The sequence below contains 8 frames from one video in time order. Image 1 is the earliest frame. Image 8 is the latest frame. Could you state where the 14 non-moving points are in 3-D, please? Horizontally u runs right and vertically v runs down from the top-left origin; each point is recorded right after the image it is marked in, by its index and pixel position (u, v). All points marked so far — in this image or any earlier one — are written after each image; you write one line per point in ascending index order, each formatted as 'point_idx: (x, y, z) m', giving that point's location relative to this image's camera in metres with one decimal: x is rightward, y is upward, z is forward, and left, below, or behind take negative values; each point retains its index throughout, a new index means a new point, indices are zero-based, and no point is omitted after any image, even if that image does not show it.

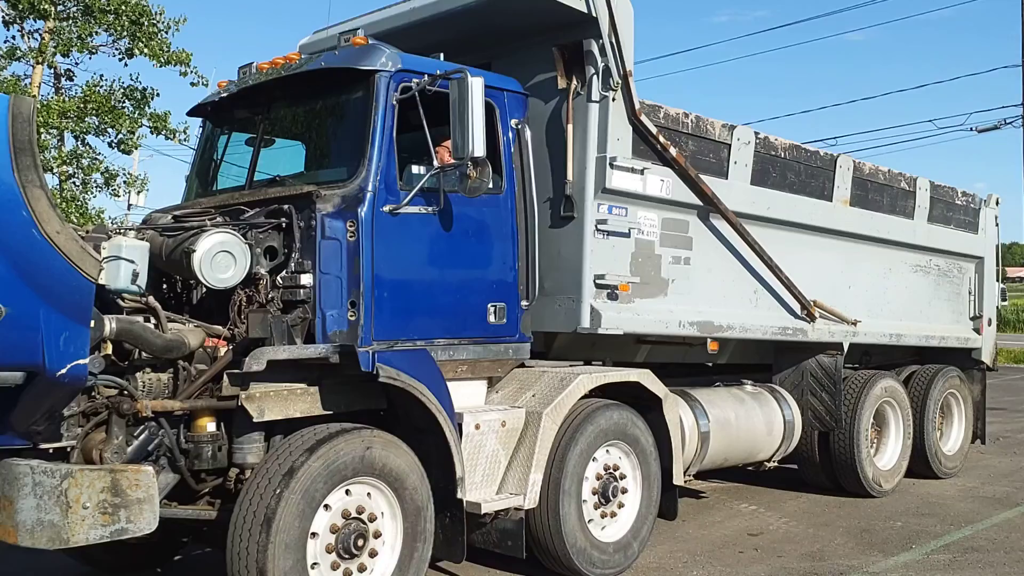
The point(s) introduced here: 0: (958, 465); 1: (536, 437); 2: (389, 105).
0: (+3.8, -1.5, +8.5) m
1: (+0.1, -0.7, +4.9) m
2: (-0.6, +0.9, +4.6) m
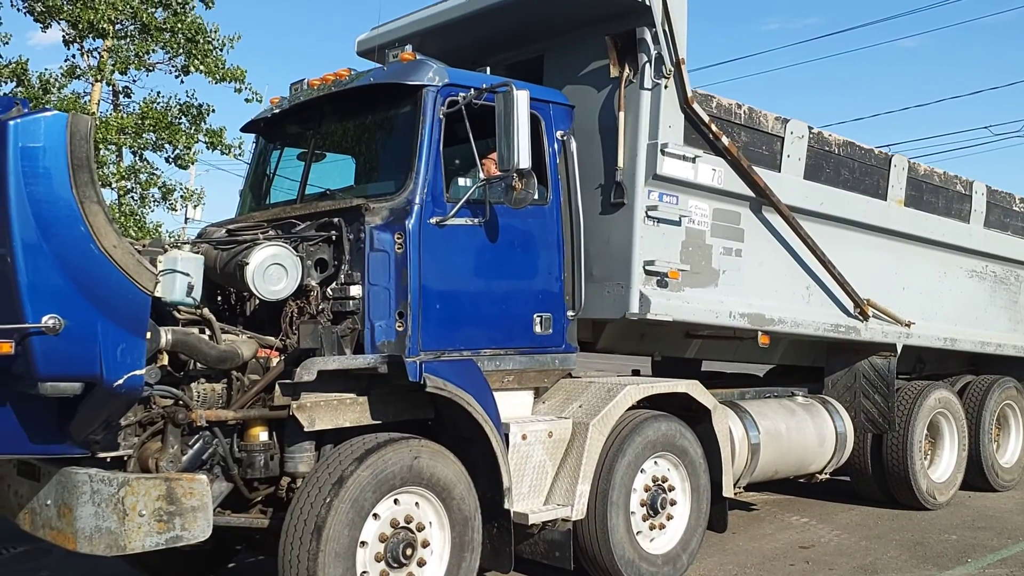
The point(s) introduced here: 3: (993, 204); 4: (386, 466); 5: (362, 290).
0: (+4.2, -1.6, +8.3) m
1: (+0.4, -0.8, +4.9) m
2: (-0.4, +0.8, +4.7) m
3: (+4.0, +0.7, +8.2) m
4: (-0.5, -0.8, +4.2) m
5: (-0.7, 0.0, +4.4) m
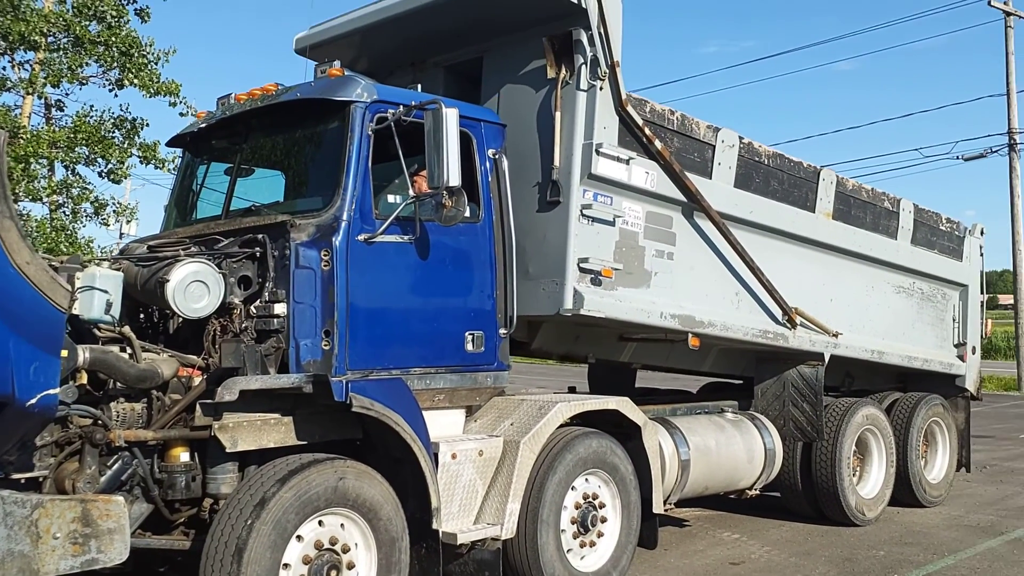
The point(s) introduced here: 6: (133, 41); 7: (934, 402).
0: (+3.7, -1.8, +8.4) m
1: (0.0, -0.9, +4.9) m
2: (-0.7, +0.7, +4.6) m
3: (+3.5, +0.6, +8.4) m
4: (-0.8, -0.8, +4.1) m
5: (-1.0, -0.1, +4.3) m
6: (-3.9, +2.6, +10.3) m
7: (+3.6, -1.0, +8.5) m
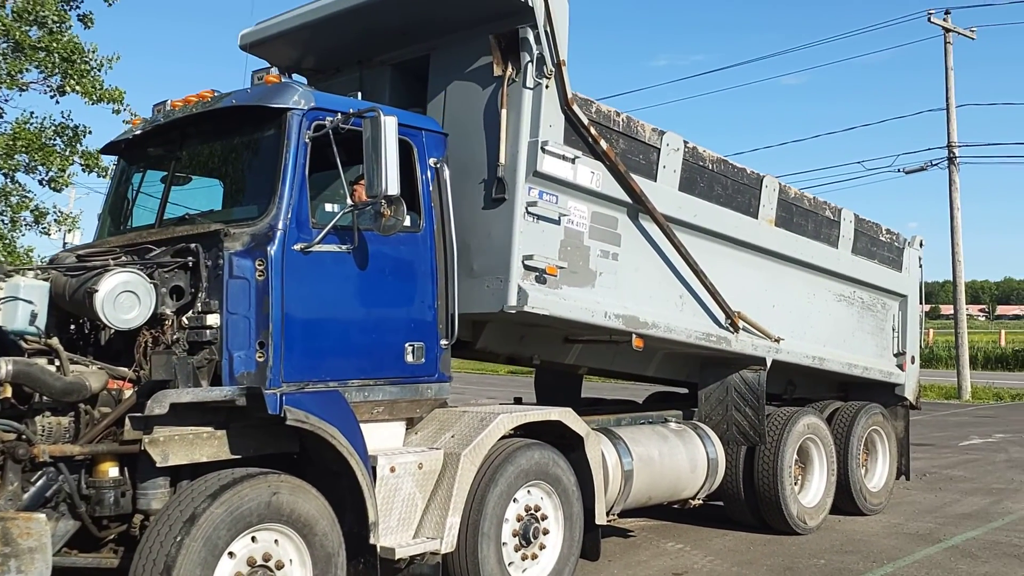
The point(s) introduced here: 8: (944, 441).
0: (+3.2, -1.9, +8.6) m
1: (-0.3, -0.9, +4.8) m
2: (-1.0, +0.7, +4.6) m
3: (+3.0, +0.5, +8.5) m
4: (-1.1, -0.9, +4.0) m
5: (-1.3, -0.1, +4.2) m
6: (-4.5, +2.5, +10.1) m
7: (+3.2, -1.1, +8.6) m
8: (+6.3, -2.2, +14.4) m
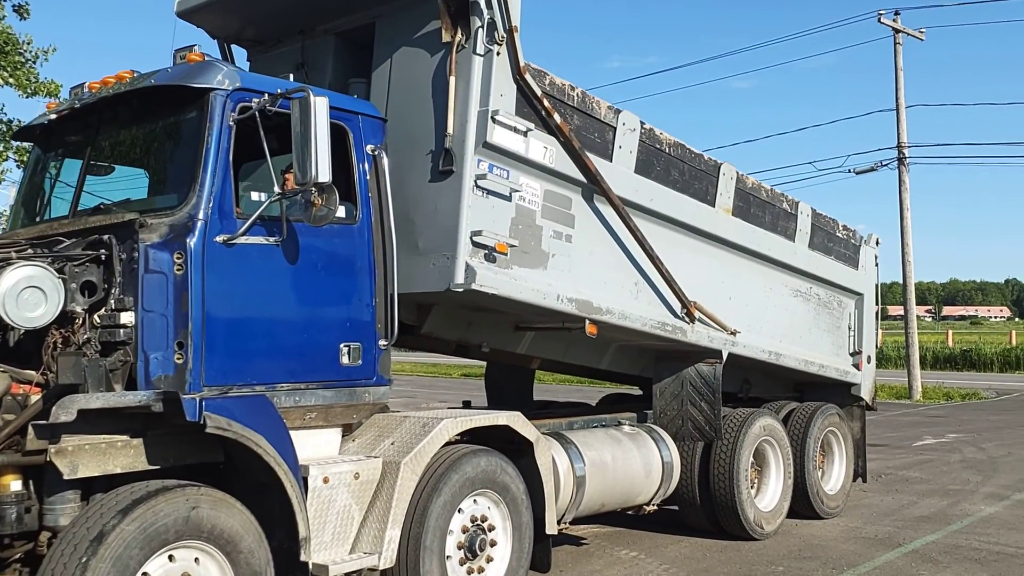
0: (+2.8, -1.8, +8.4) m
1: (-0.5, -0.9, +4.5) m
2: (-1.2, +0.7, +4.2) m
3: (+2.6, +0.5, +8.4) m
4: (-1.3, -0.8, +3.6) m
5: (-1.5, -0.1, +3.9) m
6: (-5.0, +2.5, +9.5) m
7: (+2.7, -1.1, +8.4) m
8: (+5.6, -2.2, +14.3) m
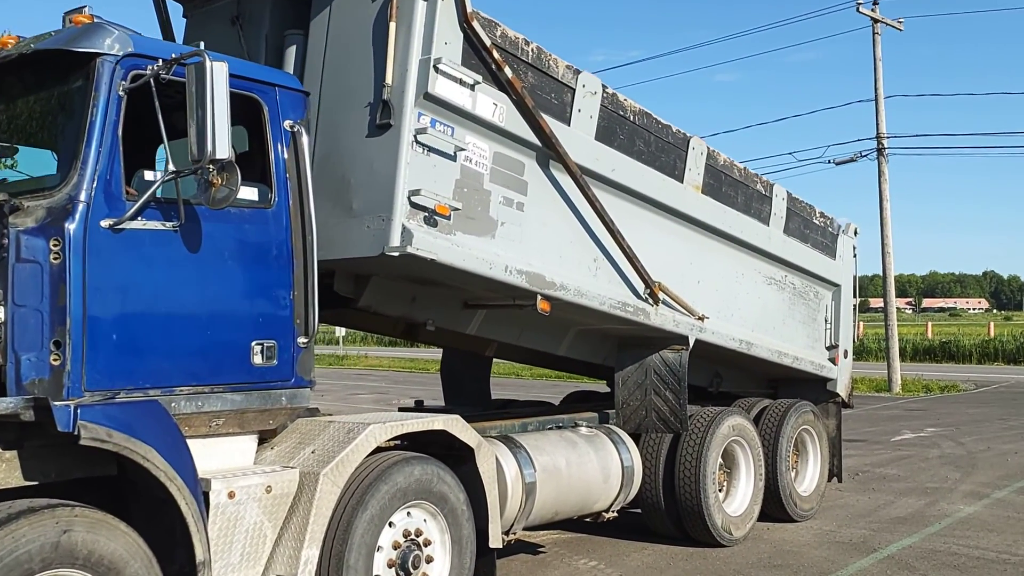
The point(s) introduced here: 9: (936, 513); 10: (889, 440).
0: (+2.4, -1.8, +8.0) m
1: (-0.8, -0.9, +4.0) m
2: (-1.5, +0.7, +3.7) m
3: (+2.2, +0.6, +7.9) m
4: (-1.6, -0.8, +3.1) m
5: (-1.8, -0.1, +3.4) m
6: (-5.4, +2.5, +9.0) m
7: (+2.4, -1.0, +8.0) m
8: (+5.2, -2.1, +14.0) m
9: (+3.5, -1.9, +8.2) m
10: (+5.2, -2.1, +13.5) m
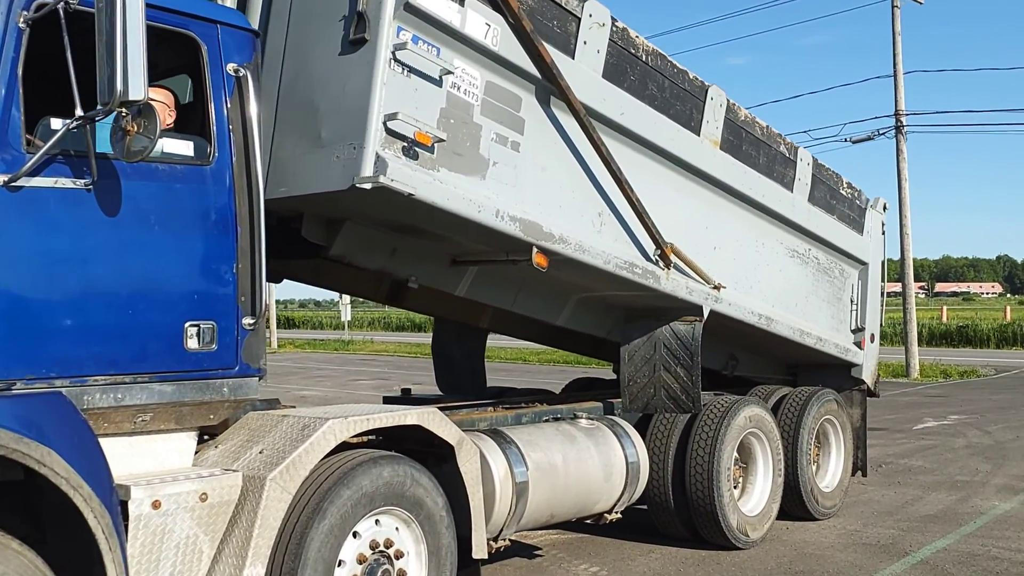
0: (+2.4, -1.6, +7.3) m
1: (-0.9, -0.8, +3.4) m
2: (-1.6, +0.8, +3.1) m
3: (+2.2, +0.7, +7.3) m
4: (-1.6, -0.7, +2.5) m
5: (-1.8, 0.0, +2.8) m
6: (-5.4, +2.7, +8.4) m
7: (+2.4, -0.8, +7.4) m
8: (+5.2, -1.8, +13.3) m
9: (+3.5, -1.7, +7.5) m
10: (+5.2, -1.8, +12.8) m
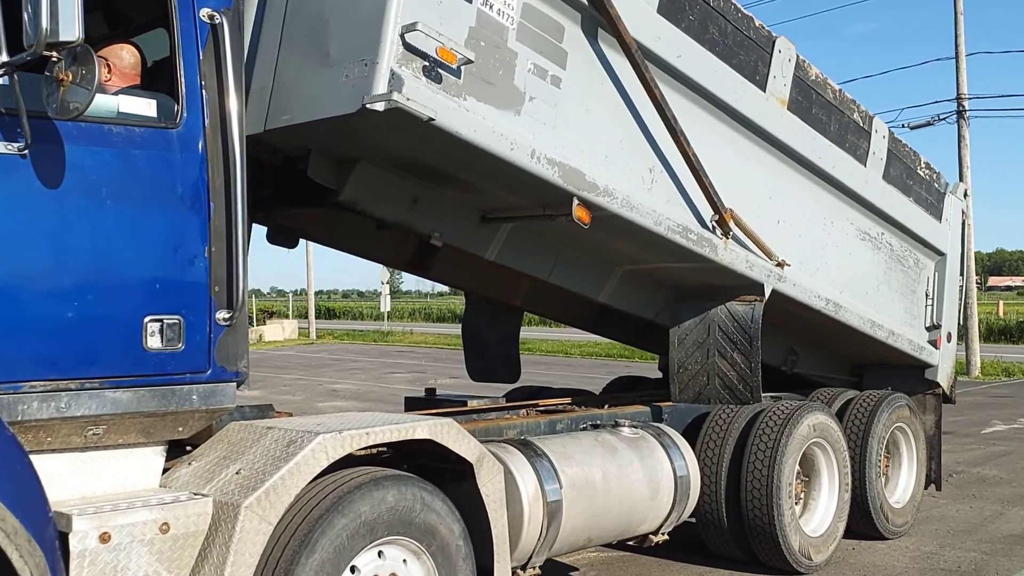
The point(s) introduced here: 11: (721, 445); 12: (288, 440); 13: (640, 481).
0: (+2.7, -1.6, +6.6) m
1: (-0.8, -0.7, +2.8) m
2: (-1.5, +0.9, +2.5) m
3: (+2.5, +0.8, +6.5) m
4: (-1.6, -0.7, +2.0) m
5: (-1.8, 0.0, +2.2) m
6: (-5.0, +2.8, +8.0) m
7: (+2.6, -0.8, +6.7) m
8: (+5.7, -1.8, +12.5) m
9: (+3.7, -1.7, +6.7) m
10: (+5.7, -1.8, +12.0) m
11: (+1.2, -1.0, +5.5) m
12: (-0.7, -0.5, +3.2) m
13: (+0.6, -0.9, +4.7) m
